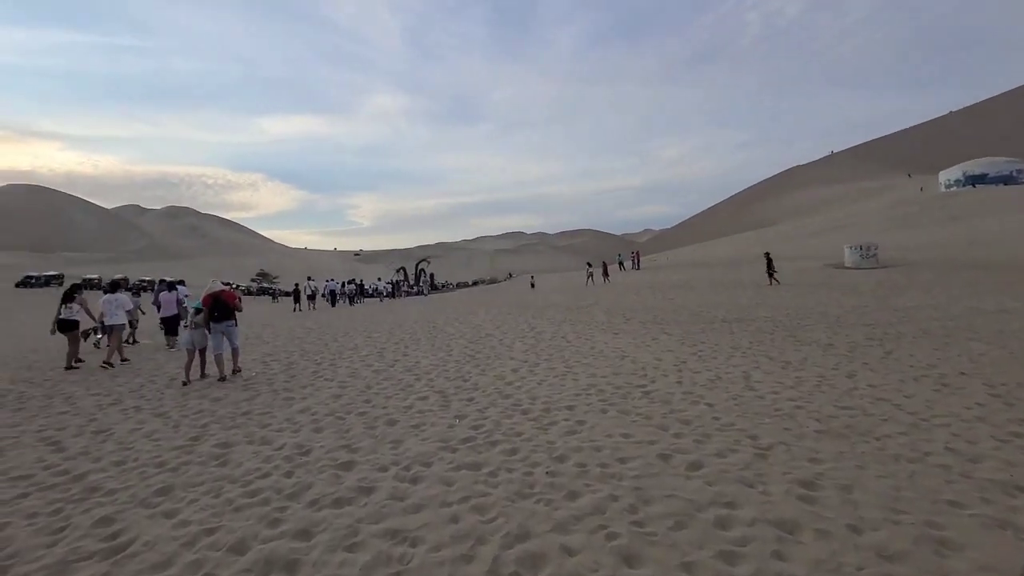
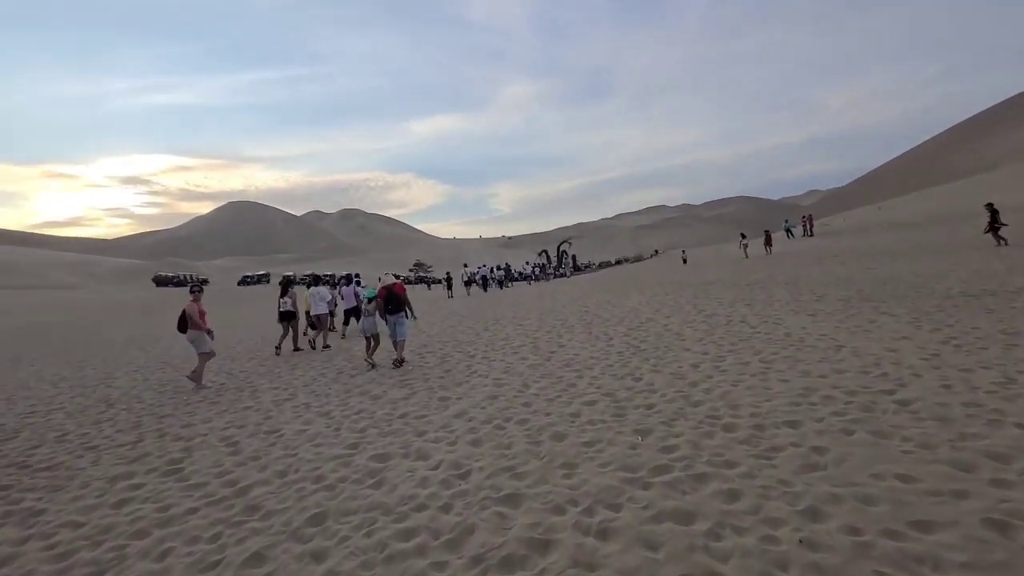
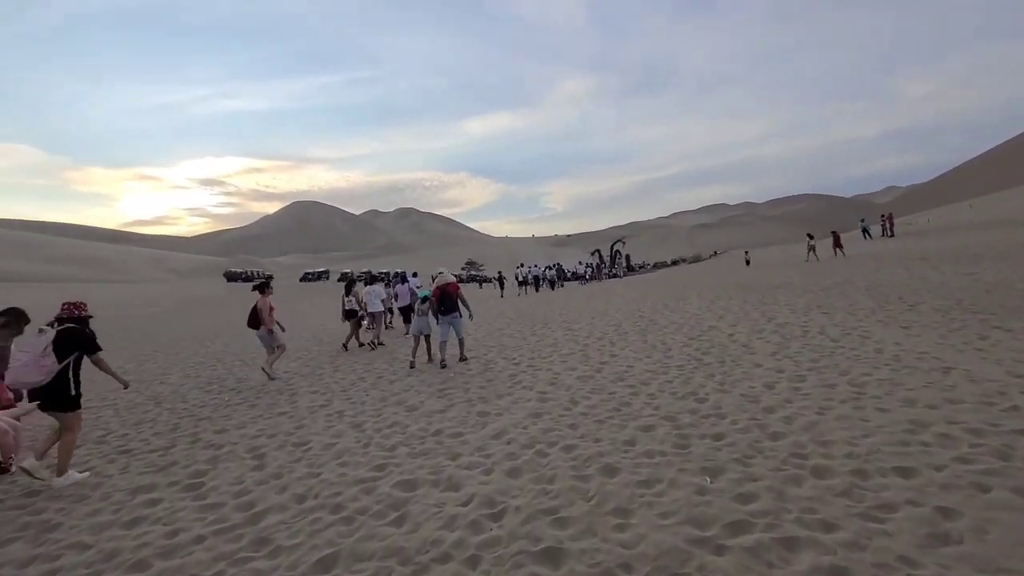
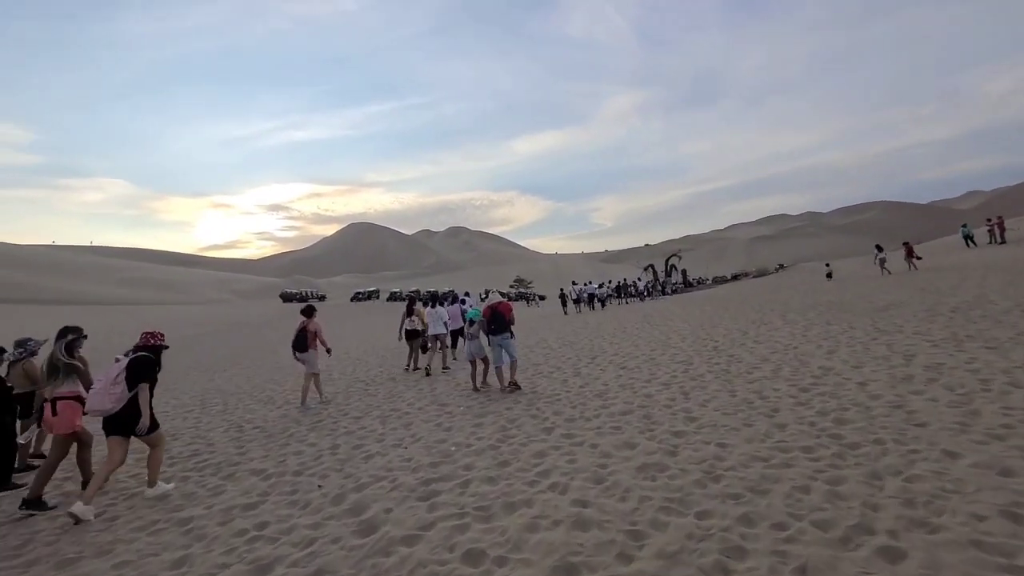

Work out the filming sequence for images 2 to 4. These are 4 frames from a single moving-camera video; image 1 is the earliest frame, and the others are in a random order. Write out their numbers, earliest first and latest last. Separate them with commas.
2, 3, 4
